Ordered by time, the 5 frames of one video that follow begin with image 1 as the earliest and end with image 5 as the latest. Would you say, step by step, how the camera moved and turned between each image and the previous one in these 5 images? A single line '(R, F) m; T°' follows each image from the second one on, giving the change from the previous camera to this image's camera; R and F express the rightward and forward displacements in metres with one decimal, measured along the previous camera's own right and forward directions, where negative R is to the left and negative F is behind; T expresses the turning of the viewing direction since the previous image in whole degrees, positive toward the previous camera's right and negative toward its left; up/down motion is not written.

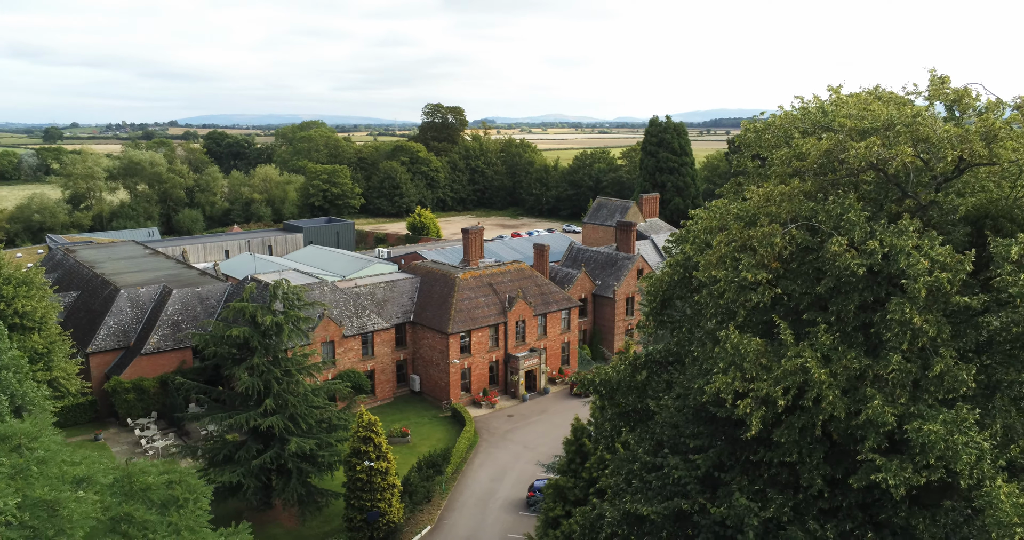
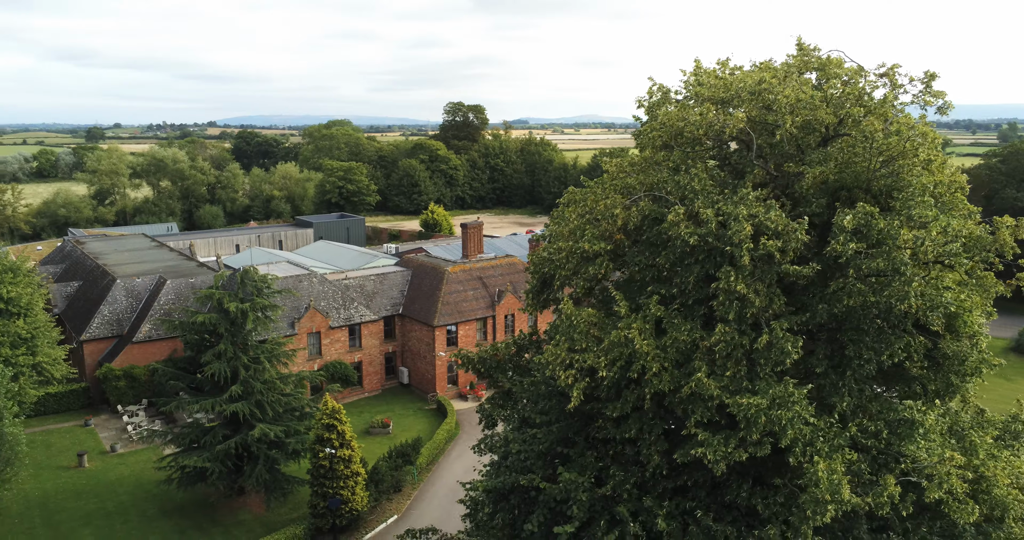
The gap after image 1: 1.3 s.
(+2.2, +0.2) m; -3°
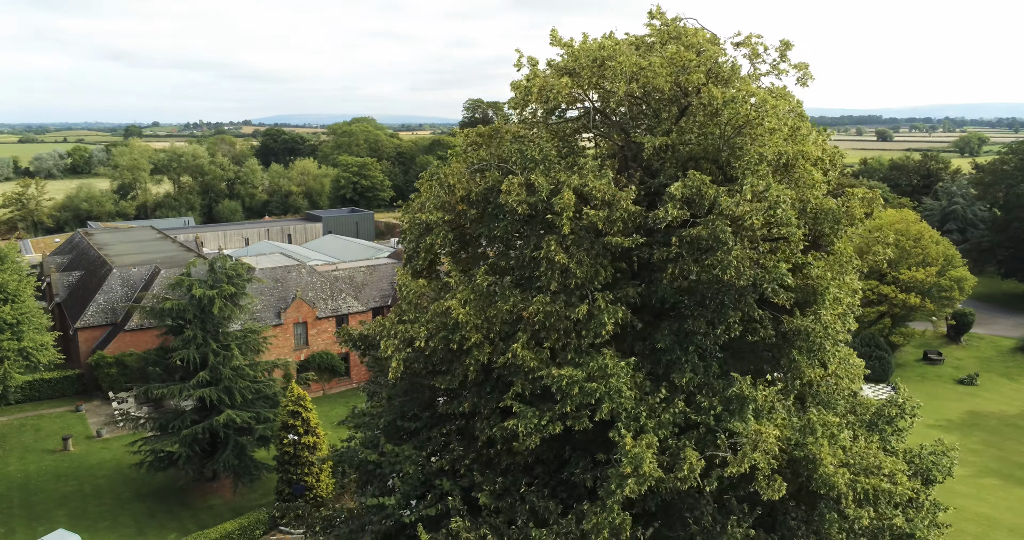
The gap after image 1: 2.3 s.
(+2.1, +0.2) m; -2°
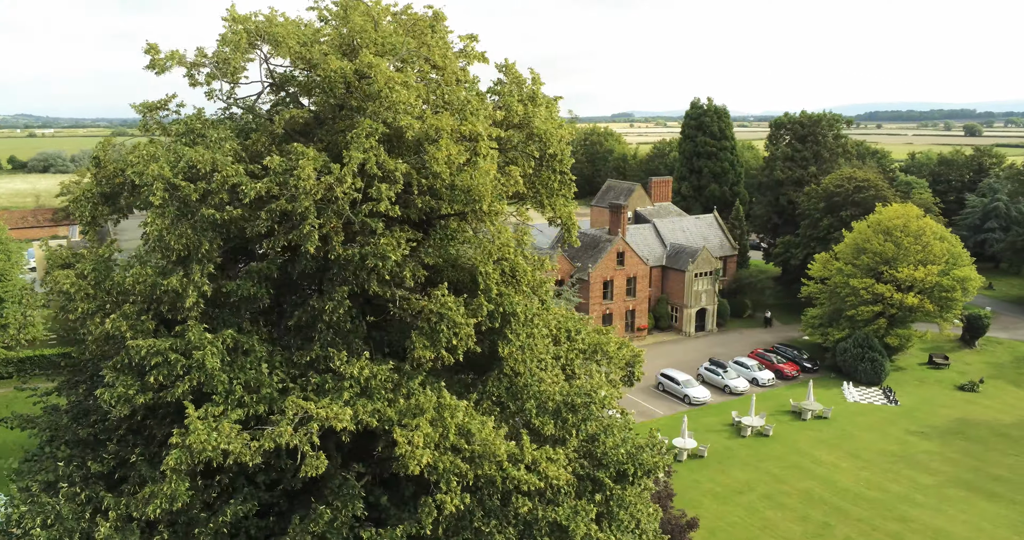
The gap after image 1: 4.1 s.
(+4.7, +0.3) m; -6°
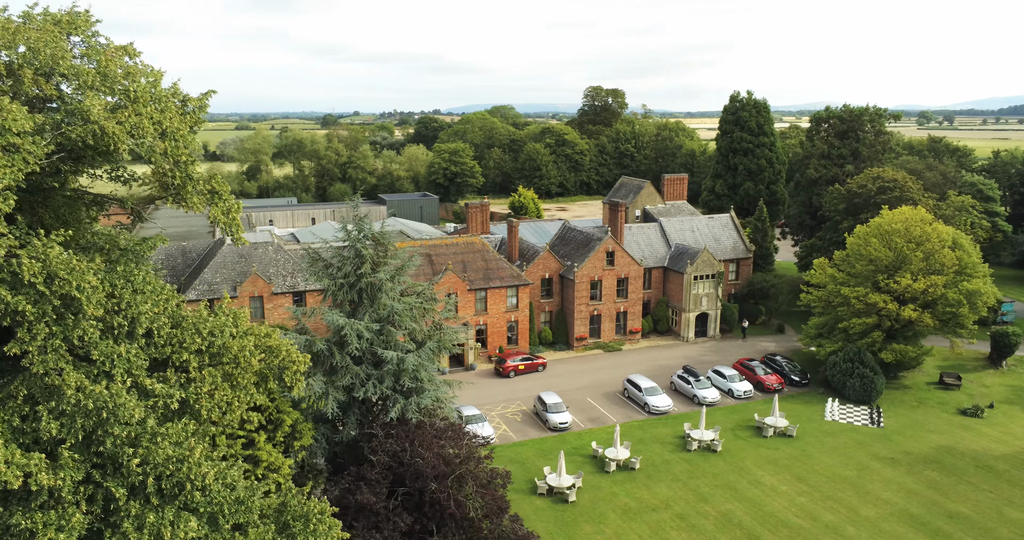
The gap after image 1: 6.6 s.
(+6.6, +1.1) m; -8°
